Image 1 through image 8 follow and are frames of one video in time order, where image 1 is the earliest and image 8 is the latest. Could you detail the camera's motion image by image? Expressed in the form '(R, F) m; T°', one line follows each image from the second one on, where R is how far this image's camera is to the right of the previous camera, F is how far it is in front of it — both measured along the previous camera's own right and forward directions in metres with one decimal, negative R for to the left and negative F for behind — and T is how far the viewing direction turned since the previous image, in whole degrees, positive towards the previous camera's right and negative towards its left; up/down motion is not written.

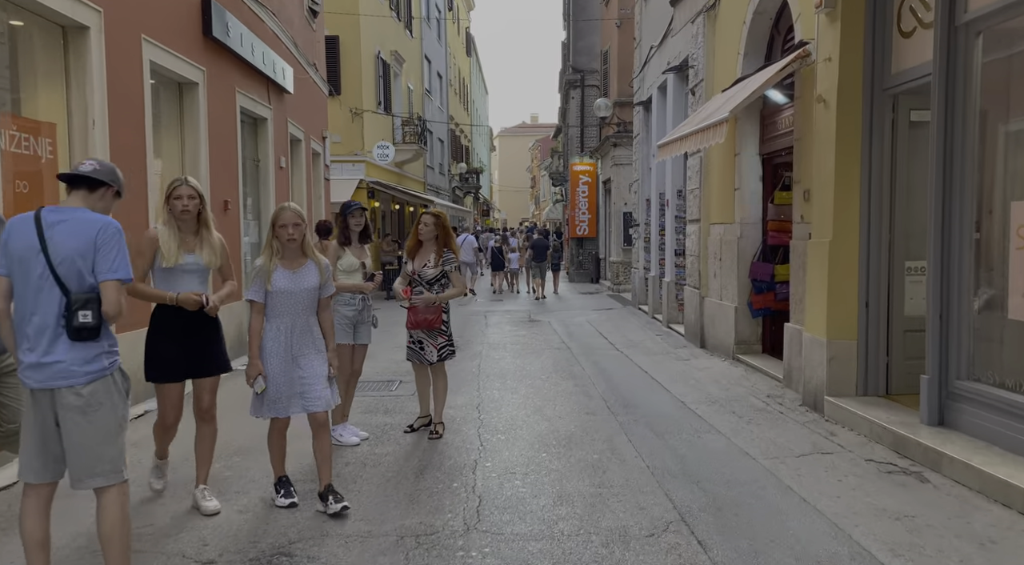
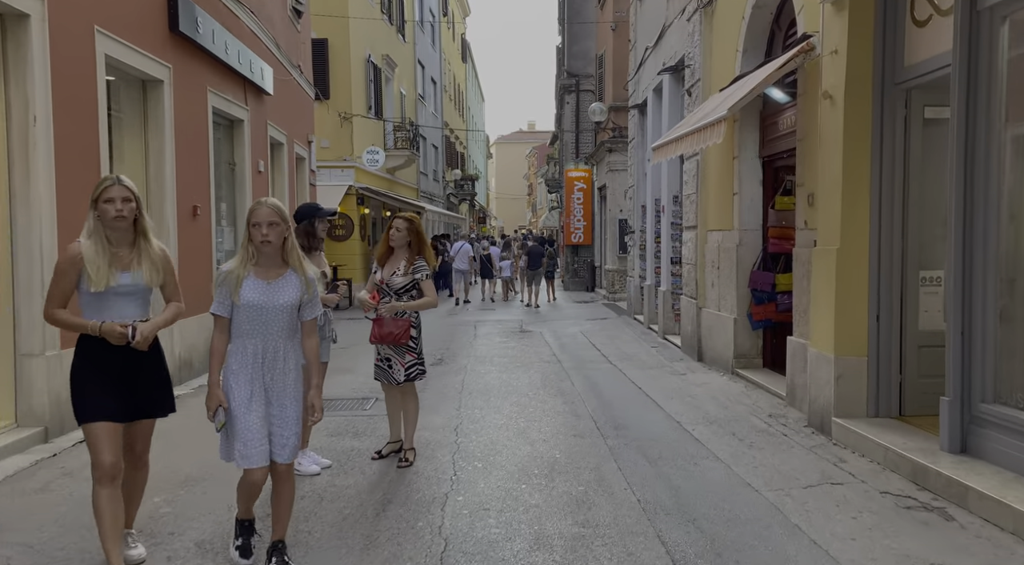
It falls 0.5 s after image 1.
(+0.1, +0.5) m; 0°
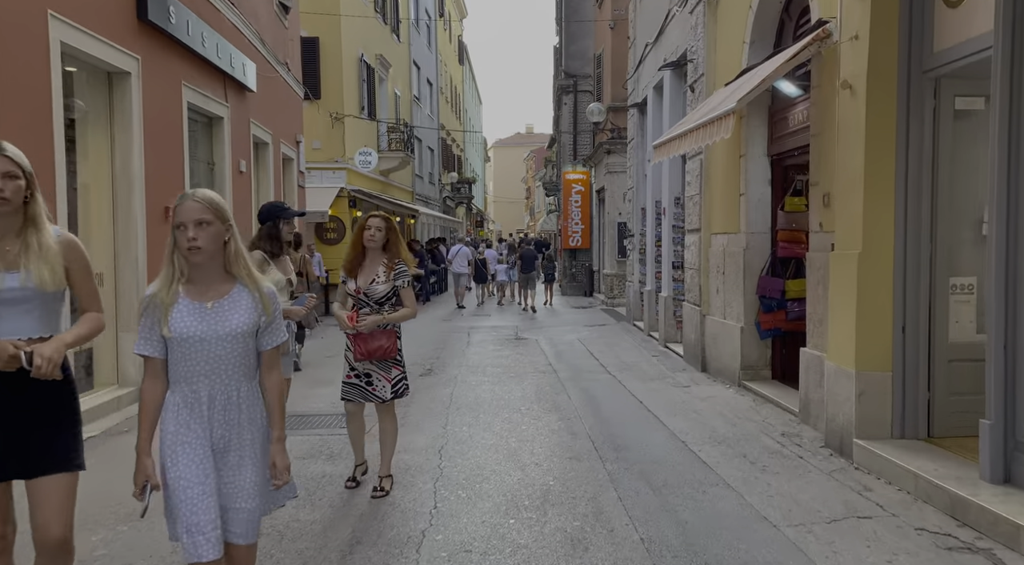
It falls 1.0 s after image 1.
(+0.1, +0.5) m; 0°
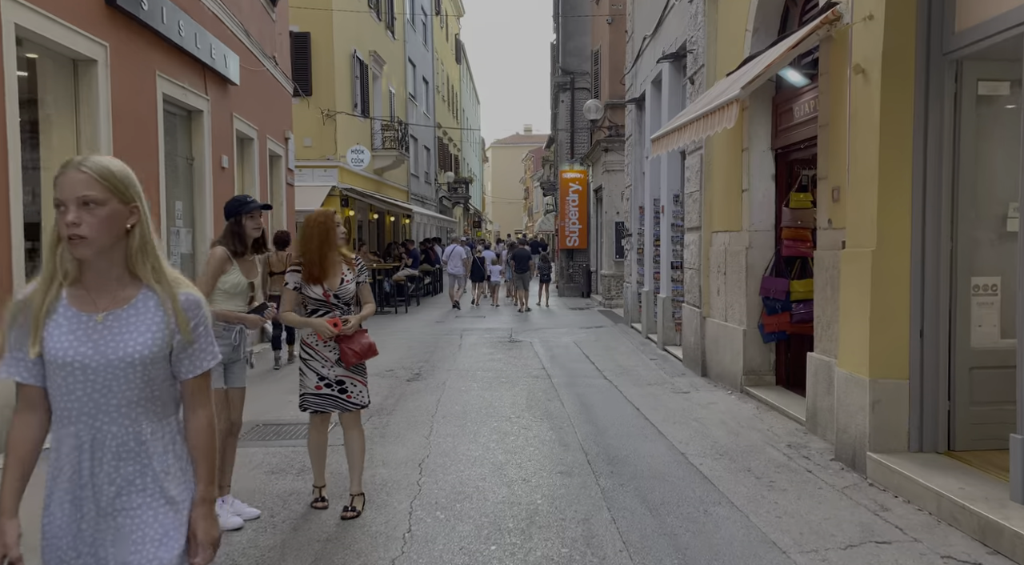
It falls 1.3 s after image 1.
(+0.1, +0.4) m; 0°
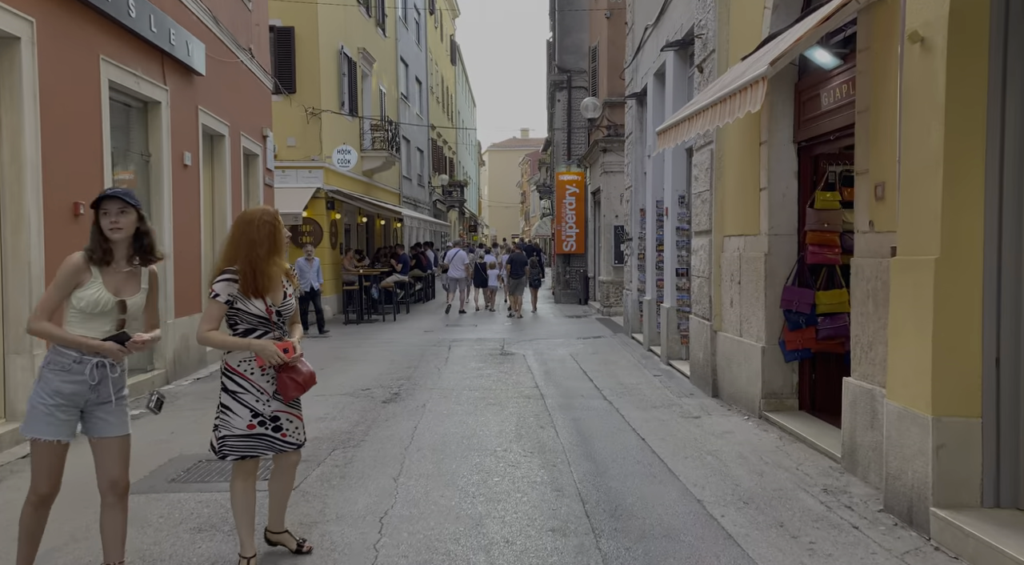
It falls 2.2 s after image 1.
(+0.1, +0.9) m; 0°
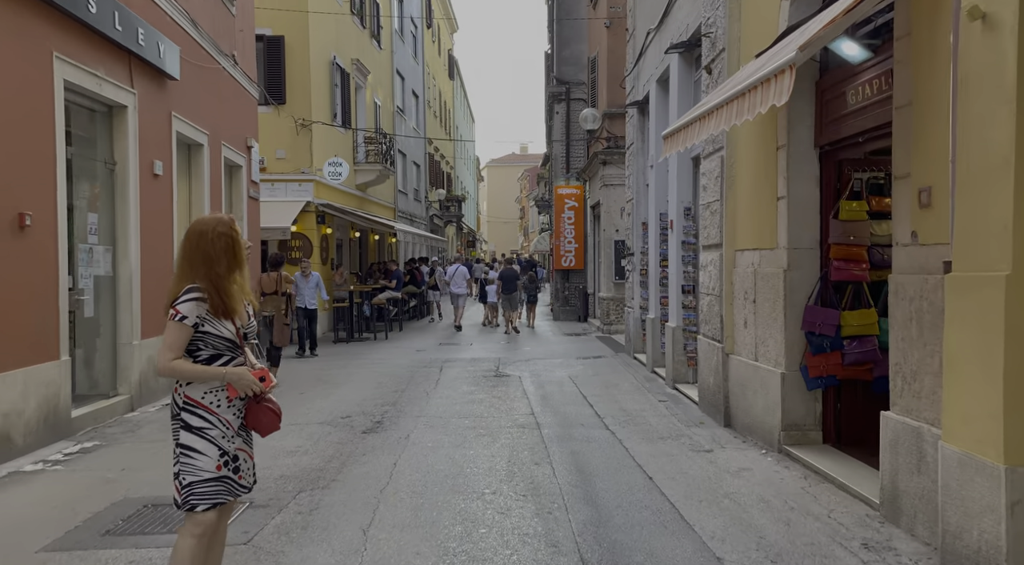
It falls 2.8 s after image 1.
(+0.1, +0.7) m; 0°
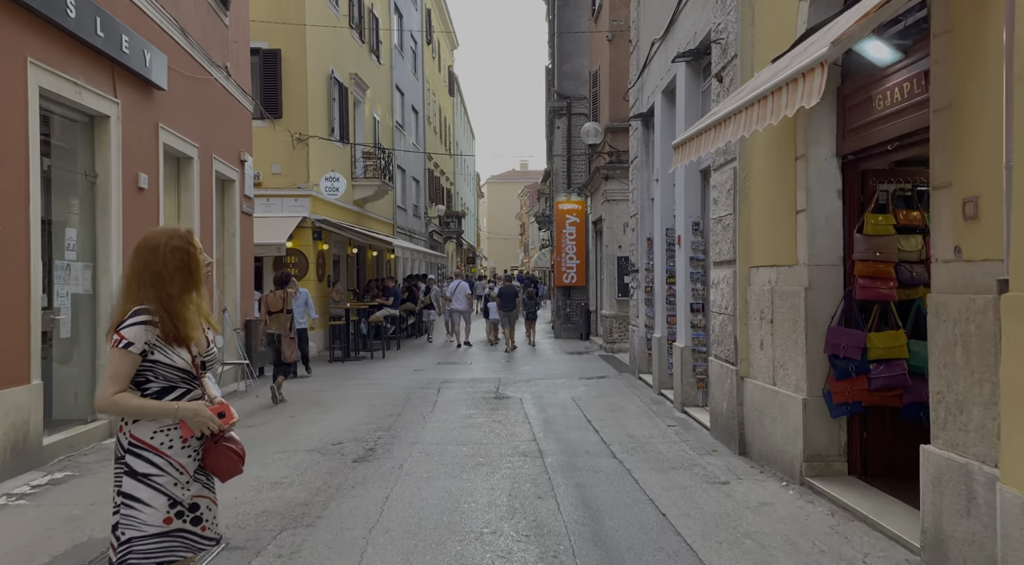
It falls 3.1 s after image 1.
(0.0, +0.4) m; 0°
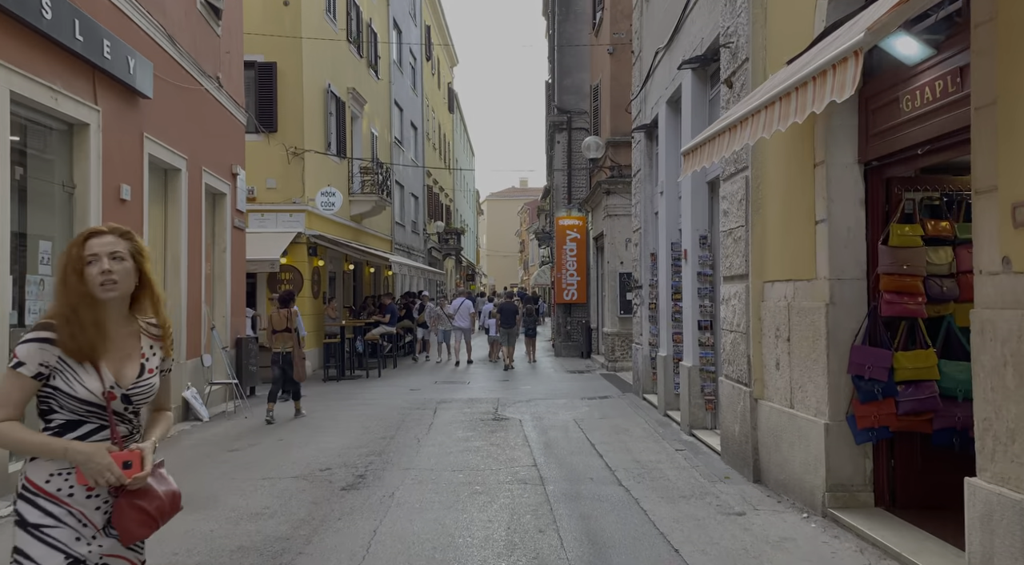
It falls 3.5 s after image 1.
(0.0, +0.4) m; 0°
